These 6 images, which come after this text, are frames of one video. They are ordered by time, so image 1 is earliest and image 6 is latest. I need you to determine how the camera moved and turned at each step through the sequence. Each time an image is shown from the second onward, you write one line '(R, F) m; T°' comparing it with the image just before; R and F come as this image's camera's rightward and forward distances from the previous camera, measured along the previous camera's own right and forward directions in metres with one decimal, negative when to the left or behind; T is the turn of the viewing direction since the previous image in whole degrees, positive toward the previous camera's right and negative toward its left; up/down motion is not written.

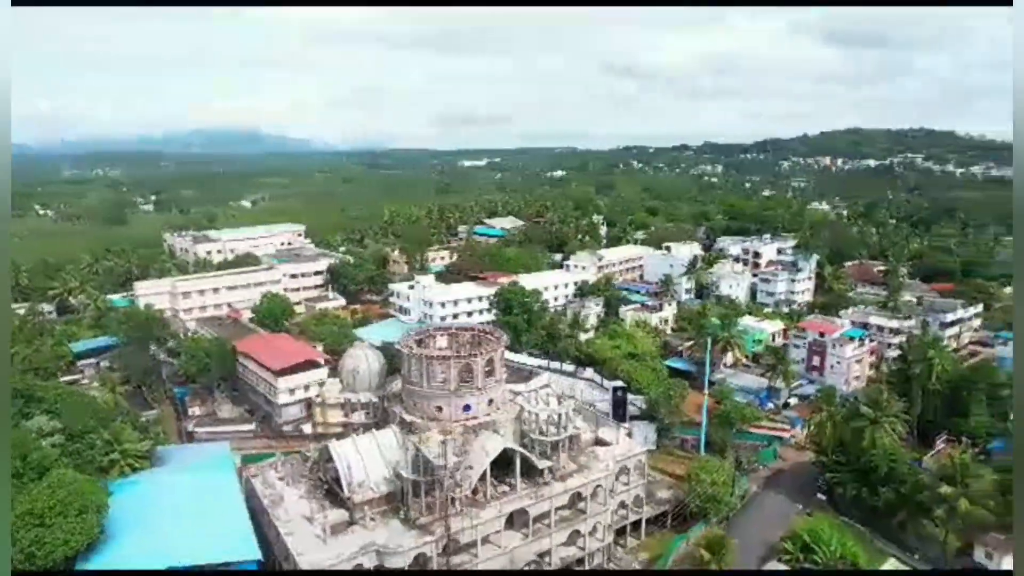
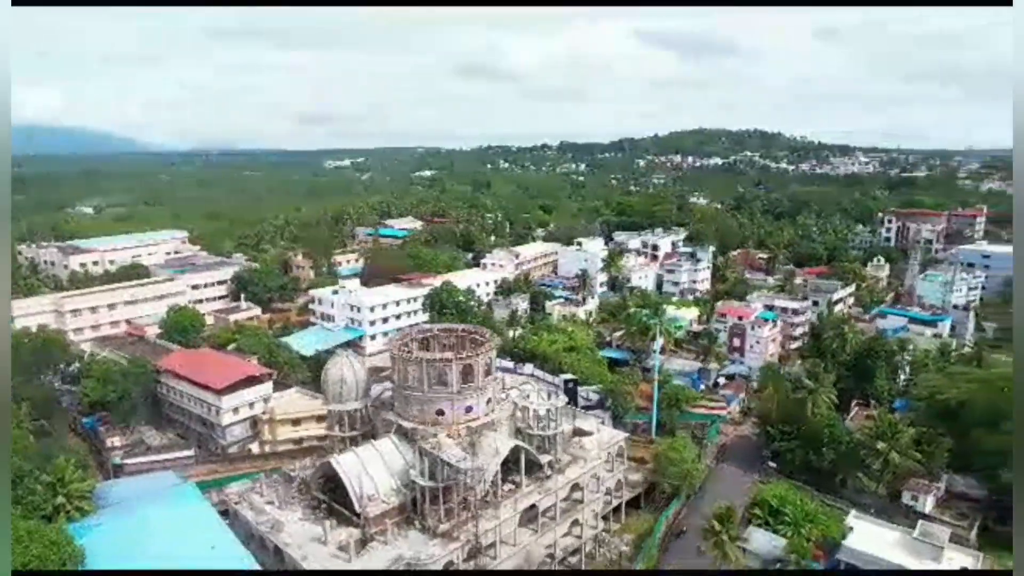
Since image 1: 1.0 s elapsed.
(-3.5, +0.3) m; +12°
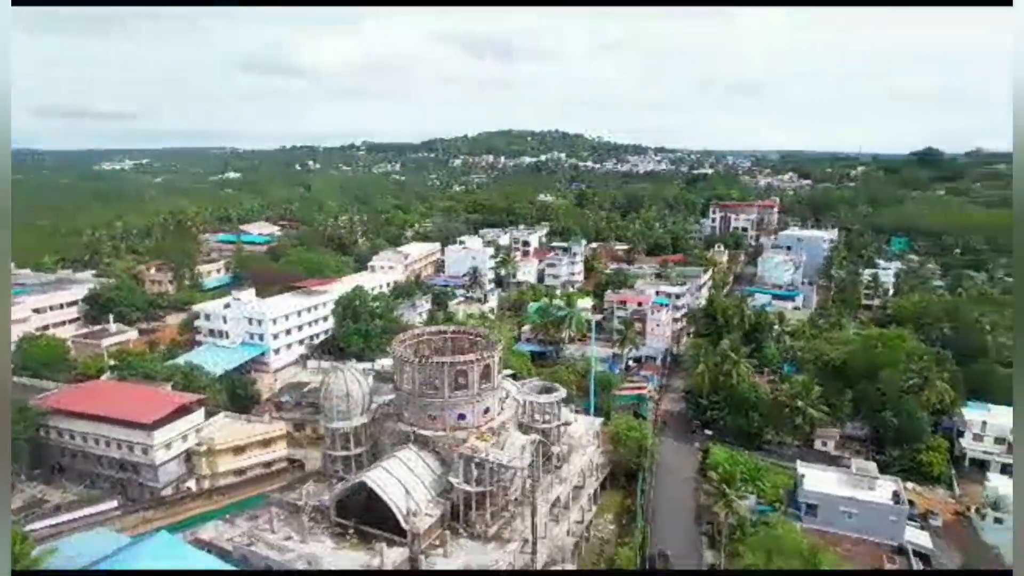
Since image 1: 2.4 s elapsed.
(-5.3, +0.7) m; +17°
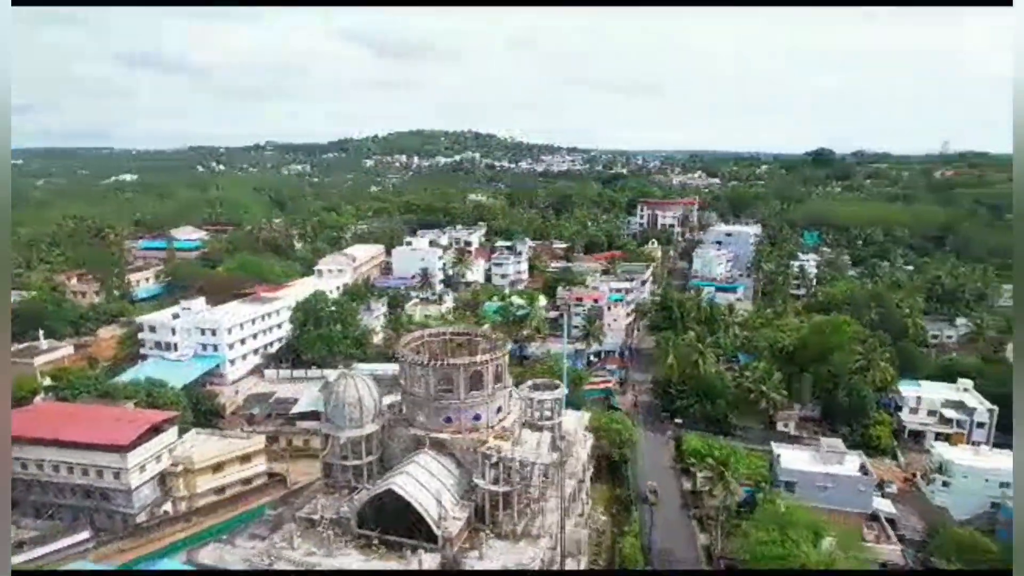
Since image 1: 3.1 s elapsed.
(-2.5, +0.1) m; +8°
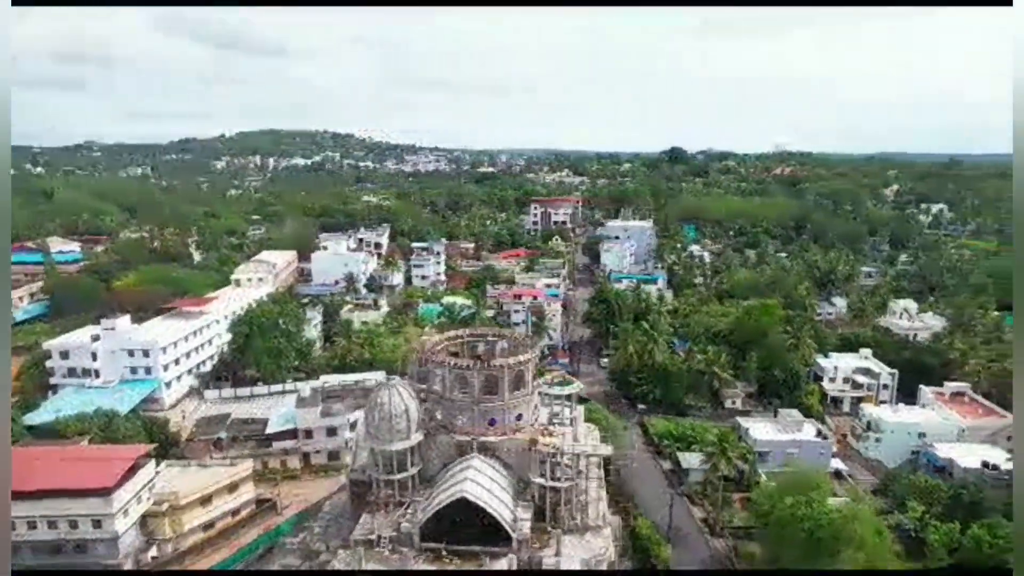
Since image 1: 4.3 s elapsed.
(-4.5, +0.5) m; +13°
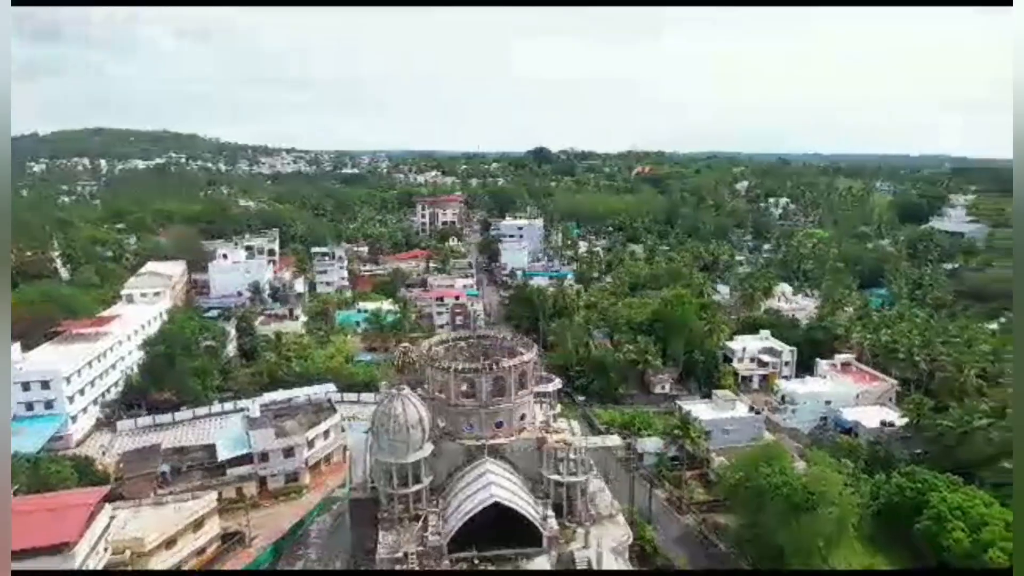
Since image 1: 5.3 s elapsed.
(-3.4, +0.4) m; +12°
